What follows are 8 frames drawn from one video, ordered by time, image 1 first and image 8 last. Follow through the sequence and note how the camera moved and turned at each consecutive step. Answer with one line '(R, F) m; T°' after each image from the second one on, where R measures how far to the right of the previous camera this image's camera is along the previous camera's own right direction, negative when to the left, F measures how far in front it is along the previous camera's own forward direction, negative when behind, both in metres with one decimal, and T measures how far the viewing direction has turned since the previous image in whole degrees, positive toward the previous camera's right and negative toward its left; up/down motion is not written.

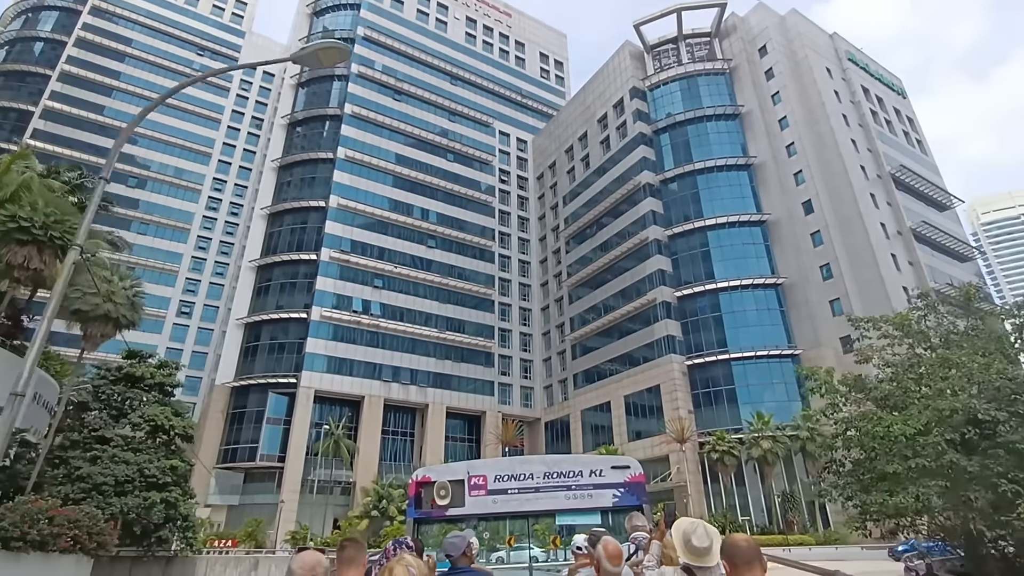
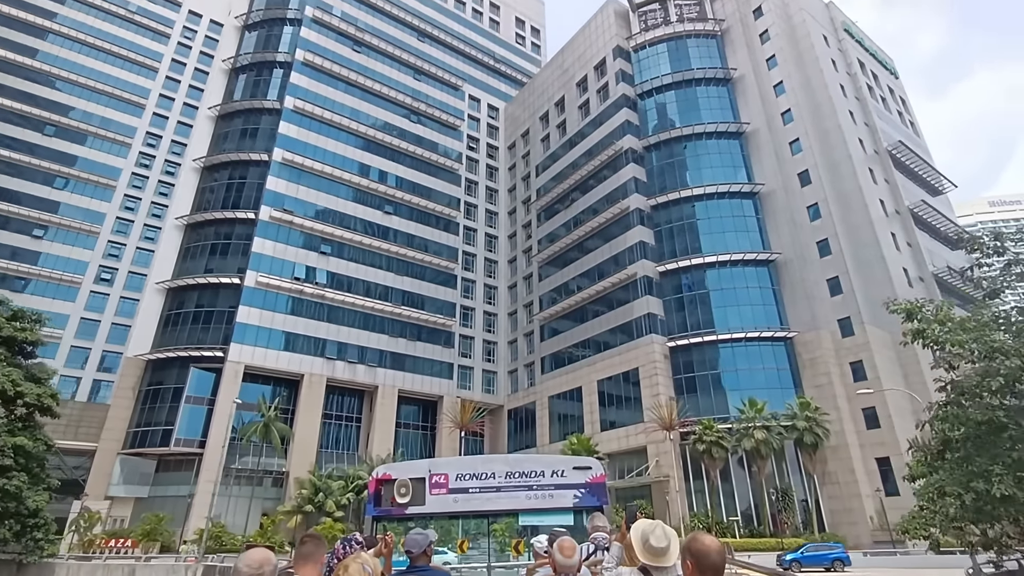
(+0.3, +6.3) m; +3°
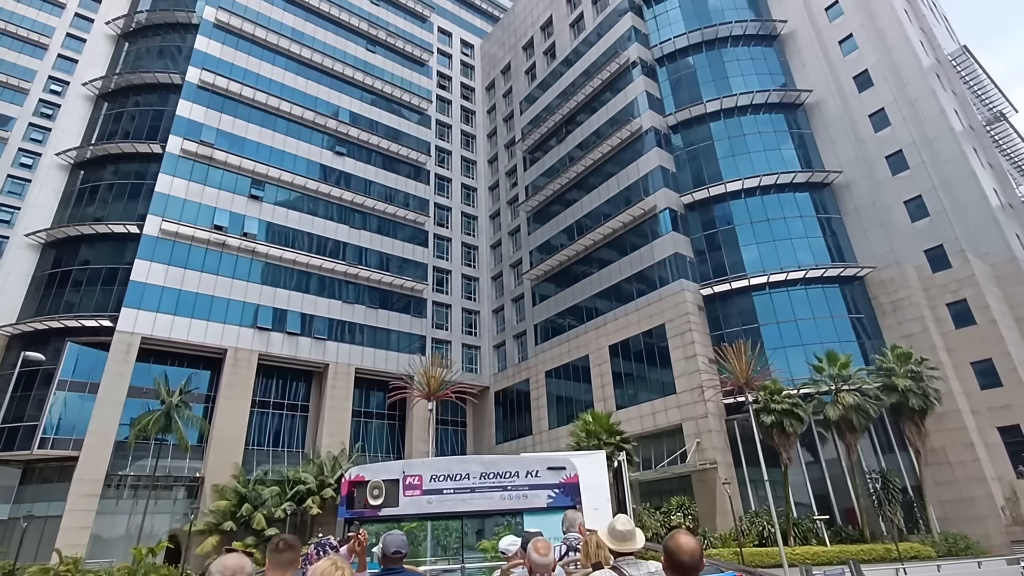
(-0.4, +11.2) m; +2°
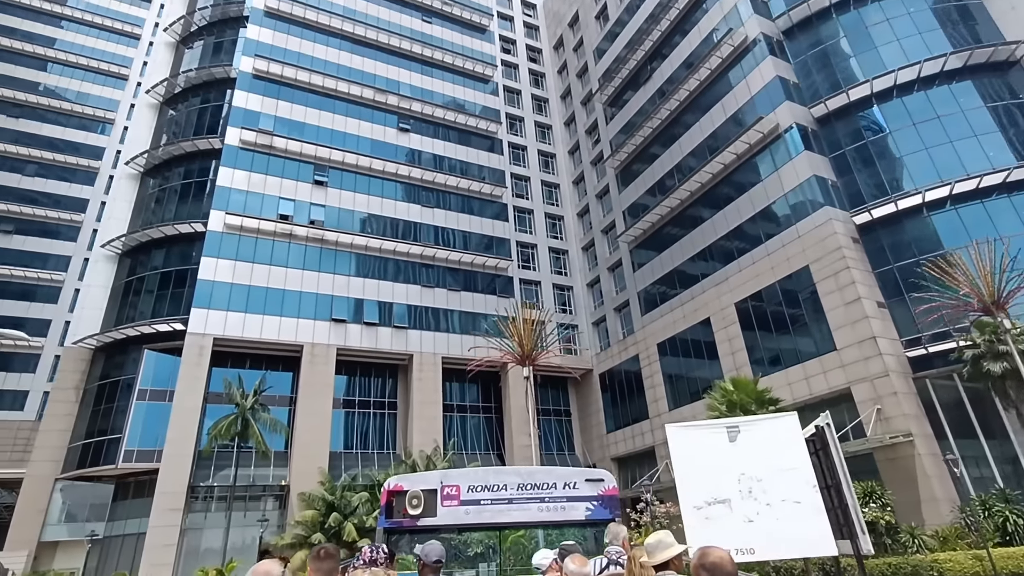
(-0.8, +5.5) m; -9°
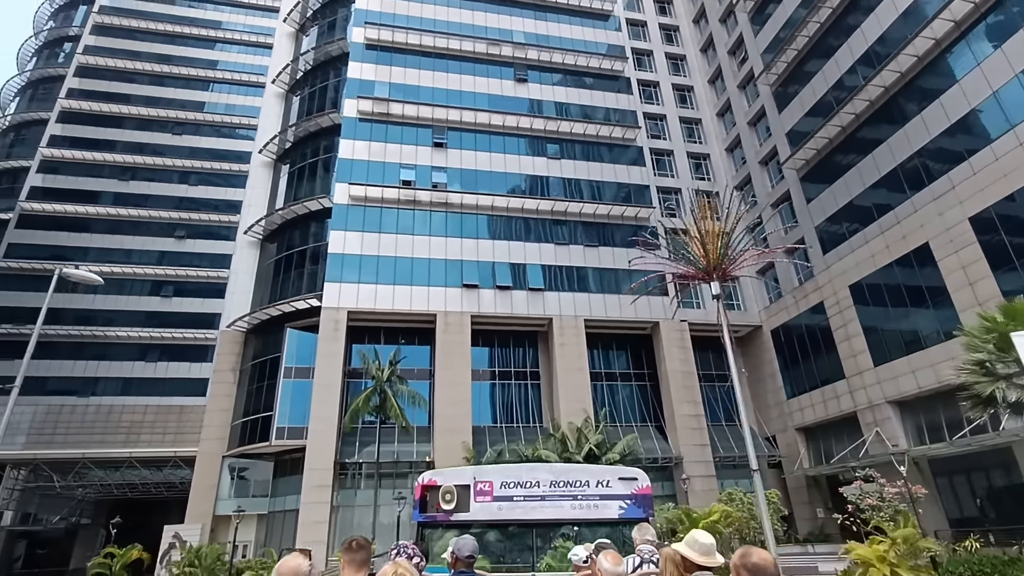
(-0.8, +4.1) m; -14°
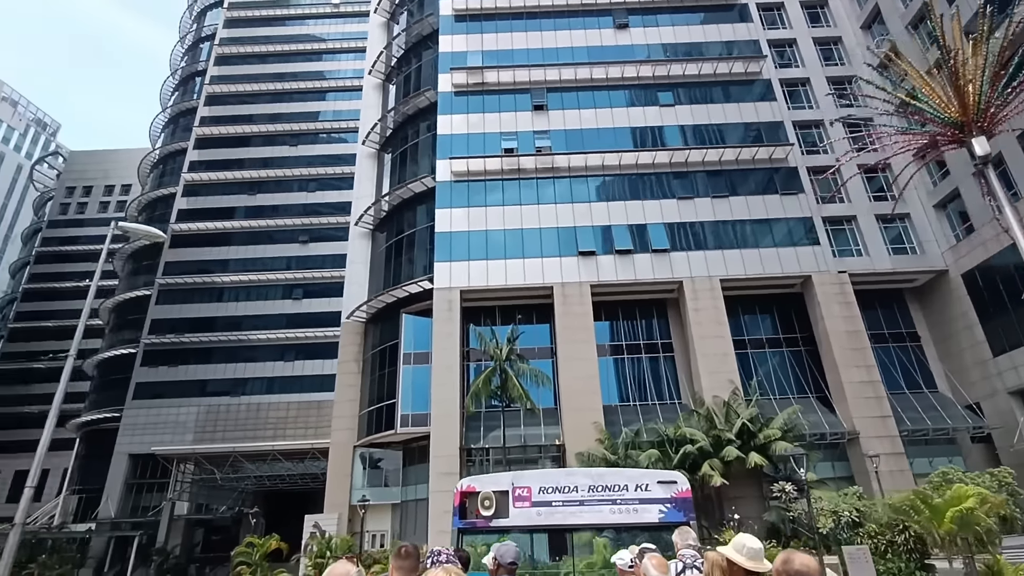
(-0.5, +2.7) m; -12°
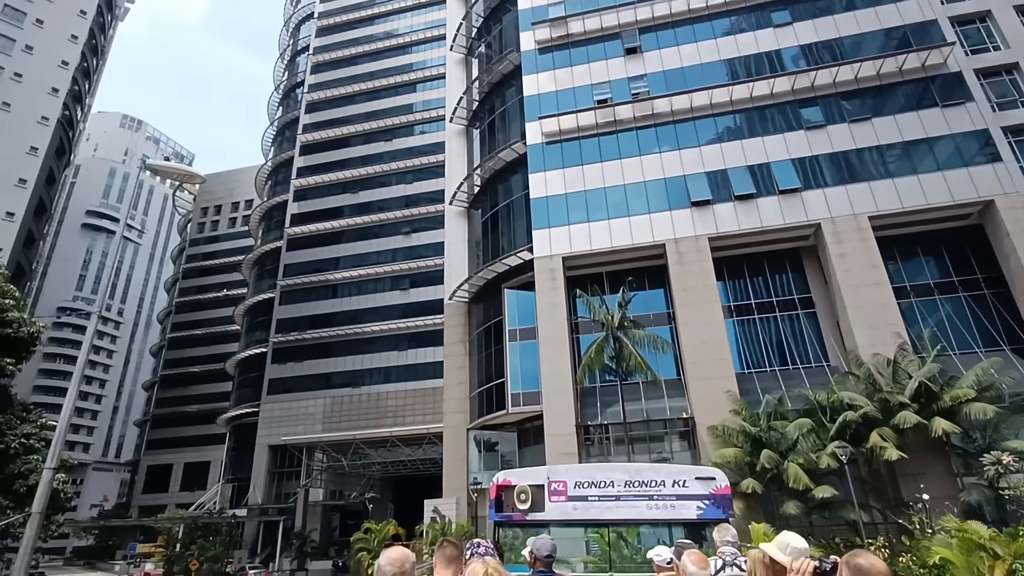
(-0.1, +2.2) m; -11°
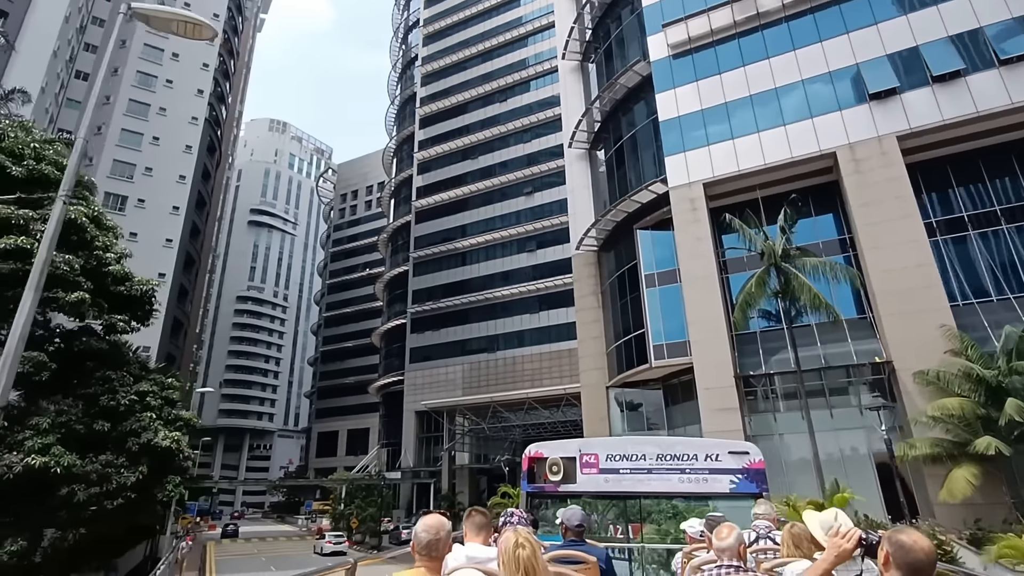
(-0.2, +2.7) m; -13°
